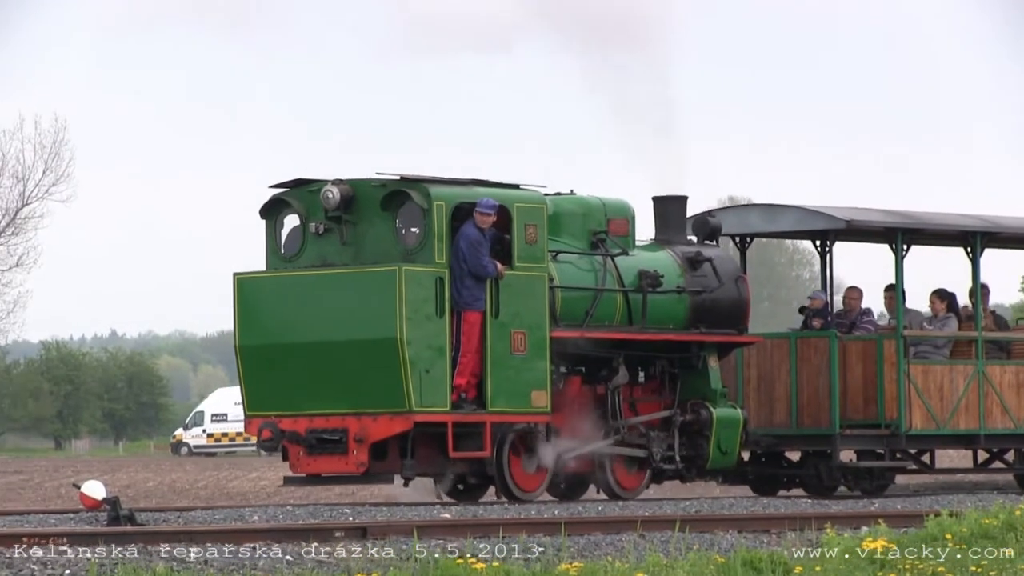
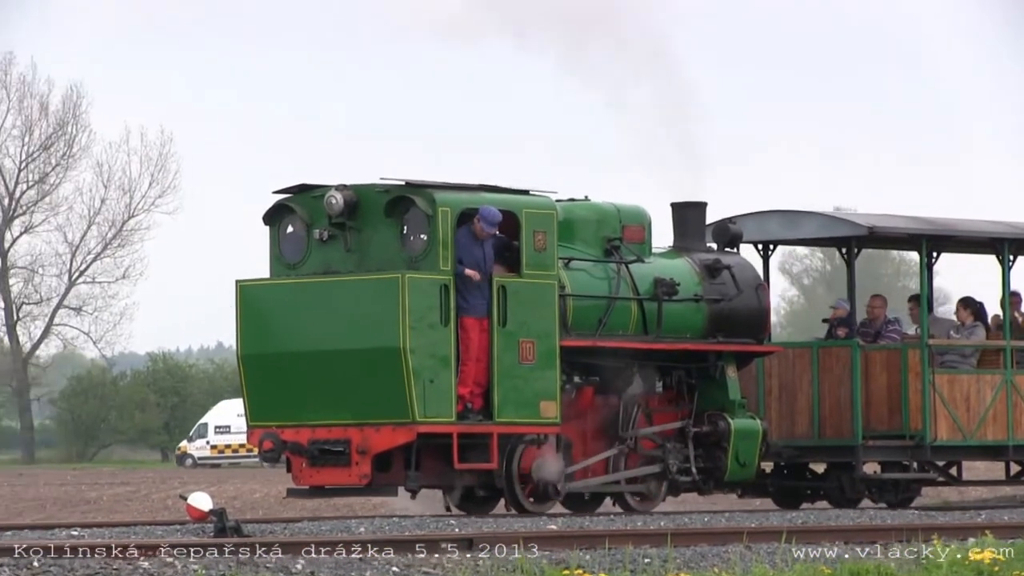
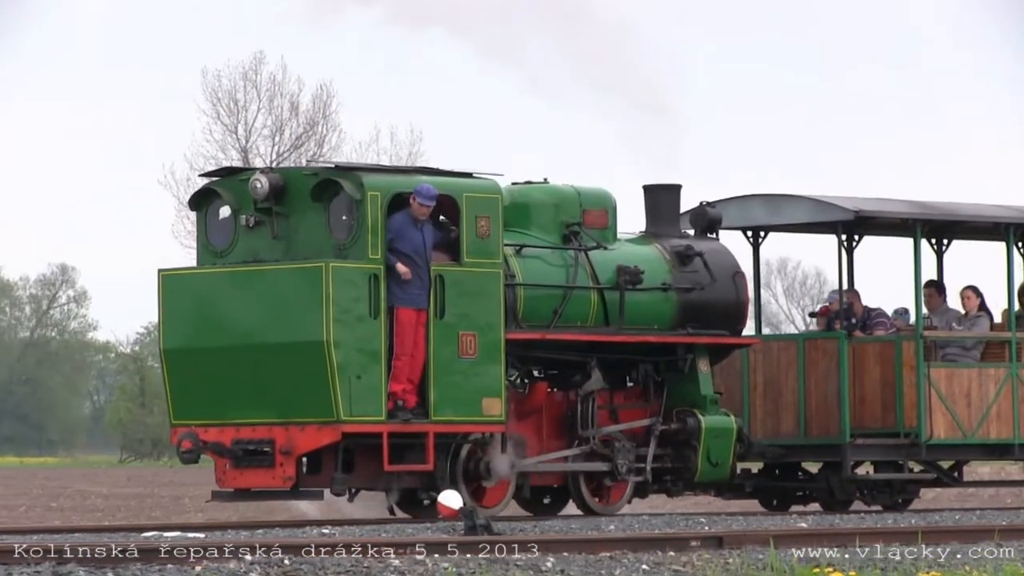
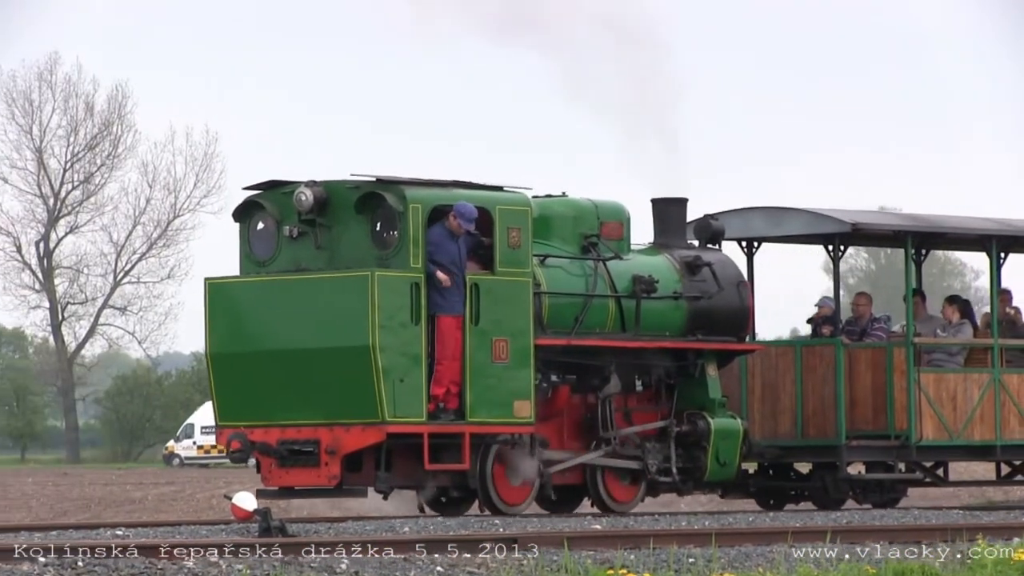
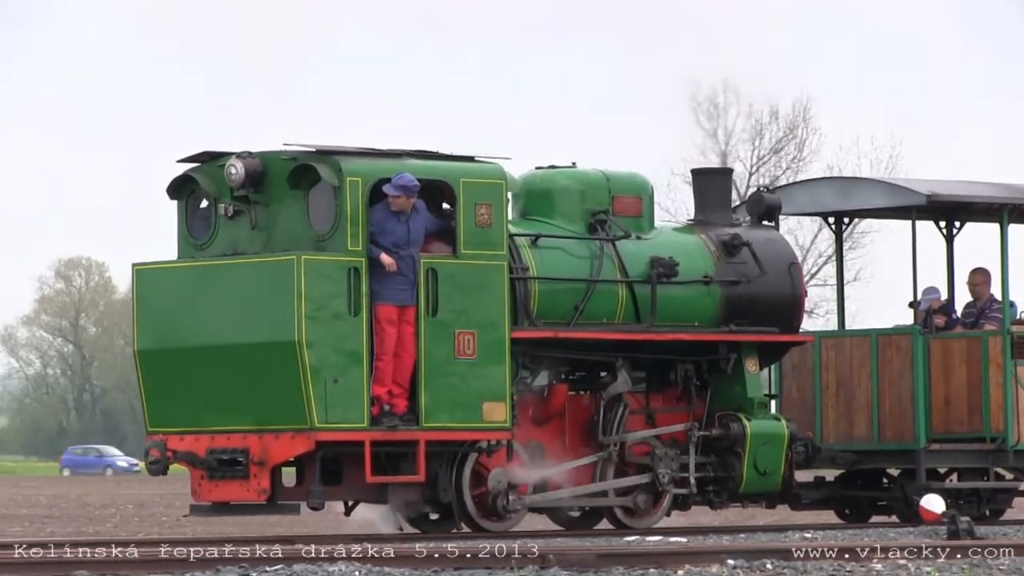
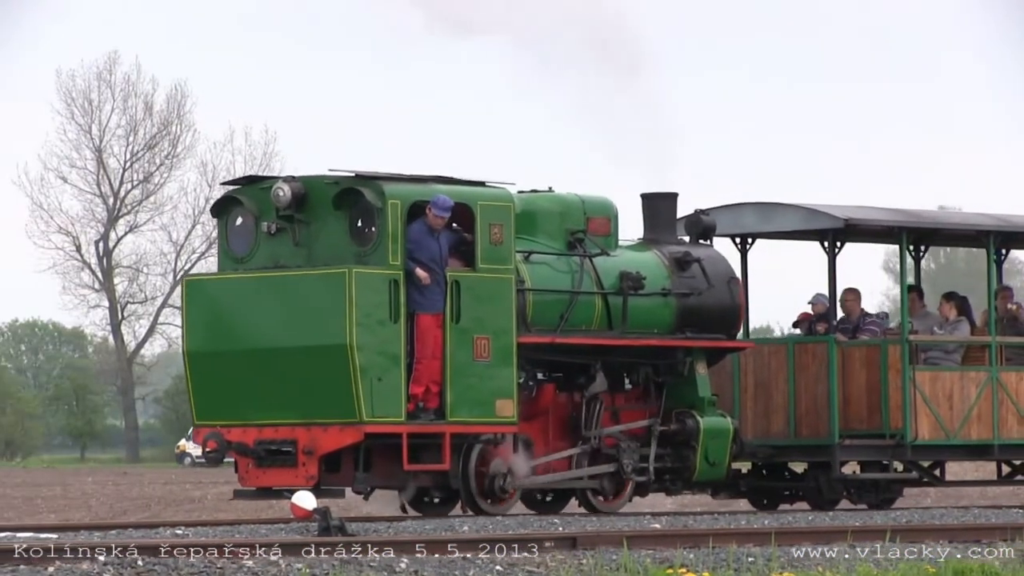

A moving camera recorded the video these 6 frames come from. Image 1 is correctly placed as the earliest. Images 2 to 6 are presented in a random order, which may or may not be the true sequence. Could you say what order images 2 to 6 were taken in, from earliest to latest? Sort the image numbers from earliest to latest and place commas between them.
2, 4, 6, 3, 5
